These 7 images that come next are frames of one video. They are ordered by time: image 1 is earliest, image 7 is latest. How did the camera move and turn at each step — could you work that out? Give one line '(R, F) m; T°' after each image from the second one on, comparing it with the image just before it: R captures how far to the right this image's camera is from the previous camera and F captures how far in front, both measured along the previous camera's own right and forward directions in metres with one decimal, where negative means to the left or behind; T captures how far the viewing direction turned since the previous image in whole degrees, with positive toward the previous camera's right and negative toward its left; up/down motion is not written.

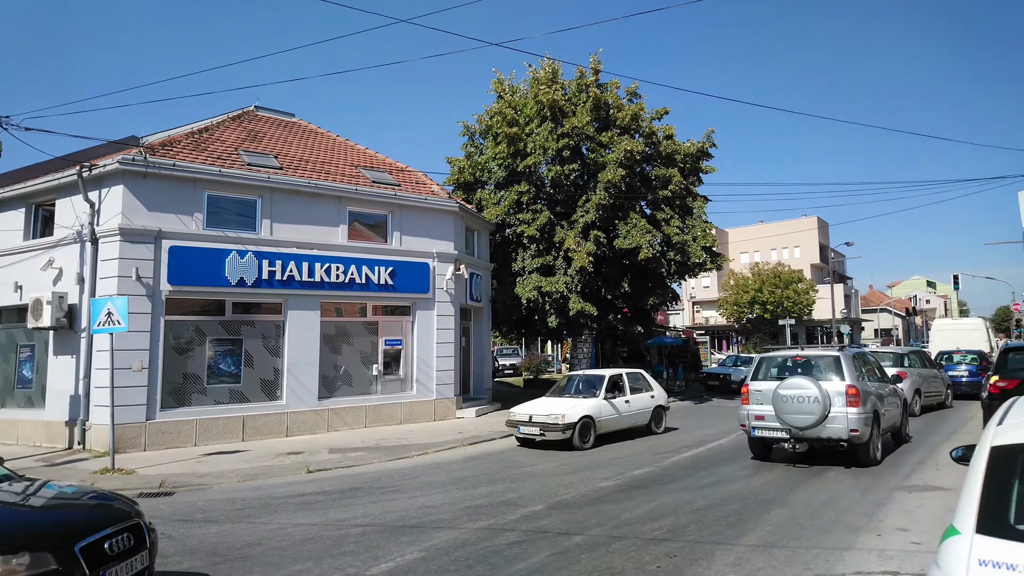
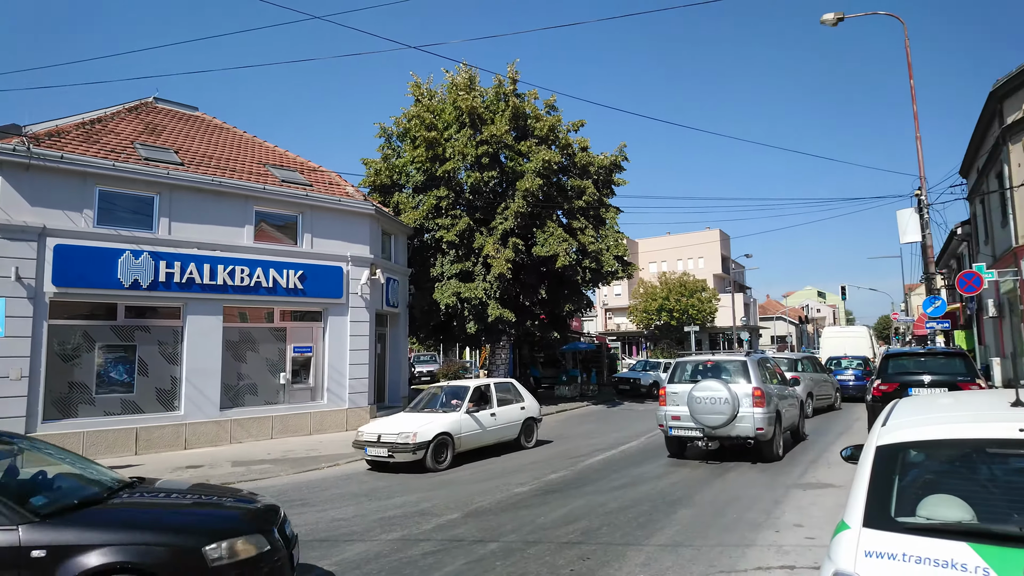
(-0.1, 0.0) m; +8°
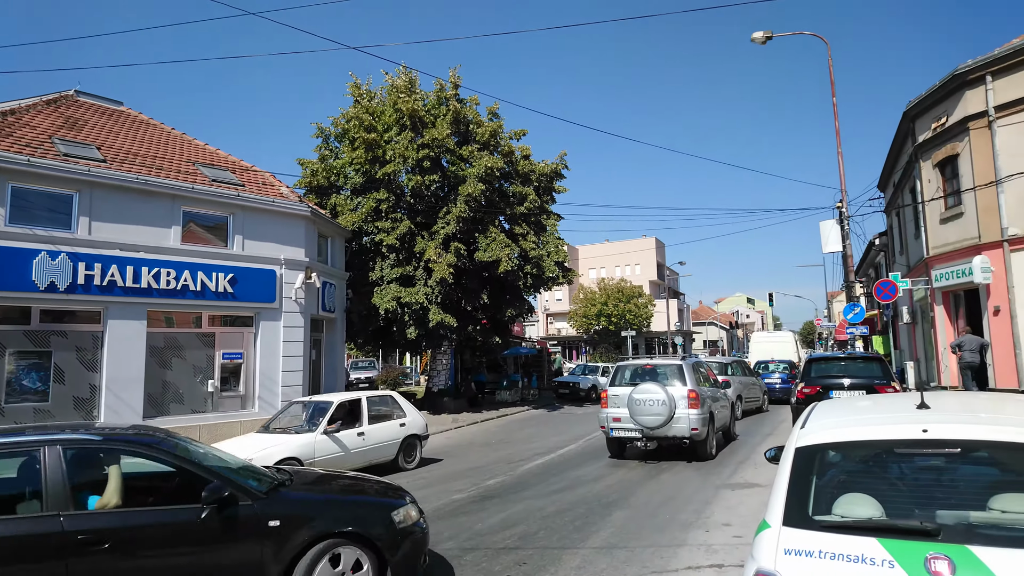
(0.0, 0.0) m; +5°
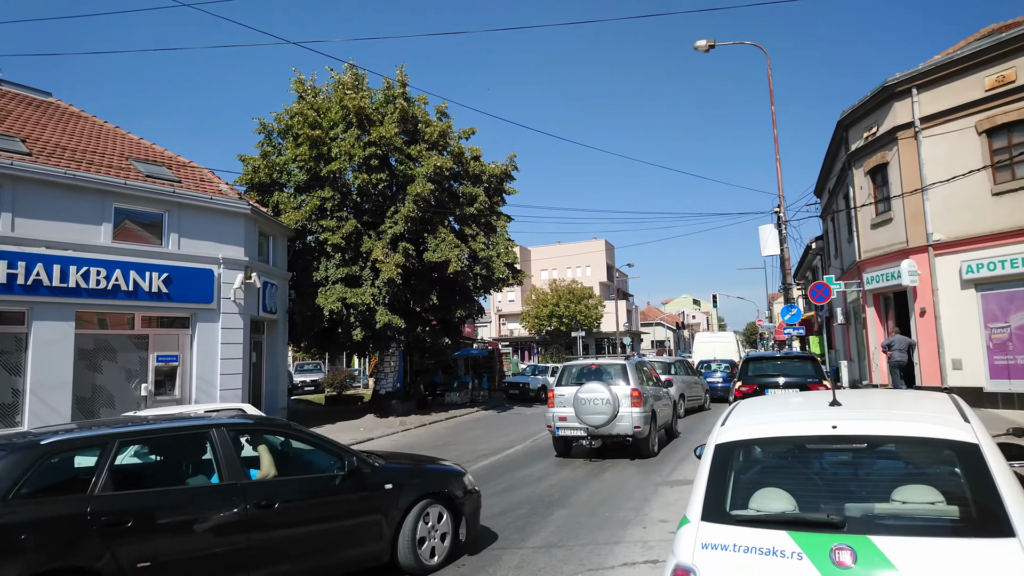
(+0.1, 0.0) m; +4°
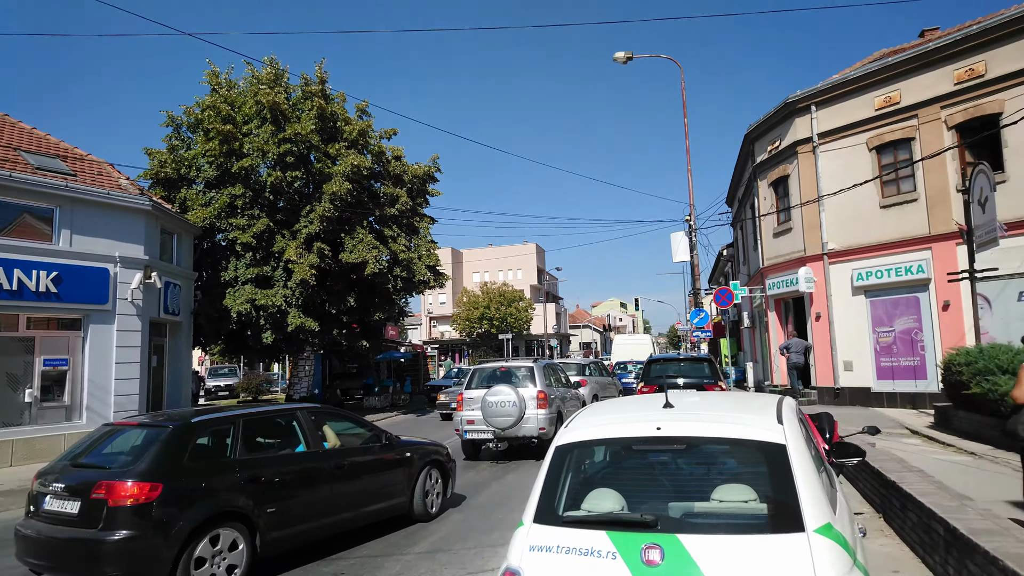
(+0.4, 0.0) m; +6°
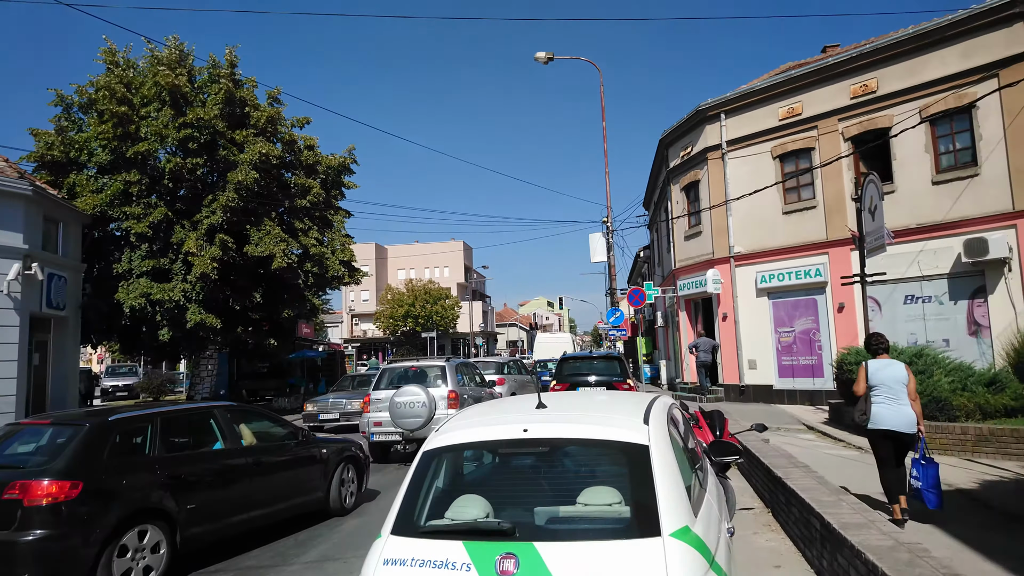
(+0.3, +0.1) m; +6°
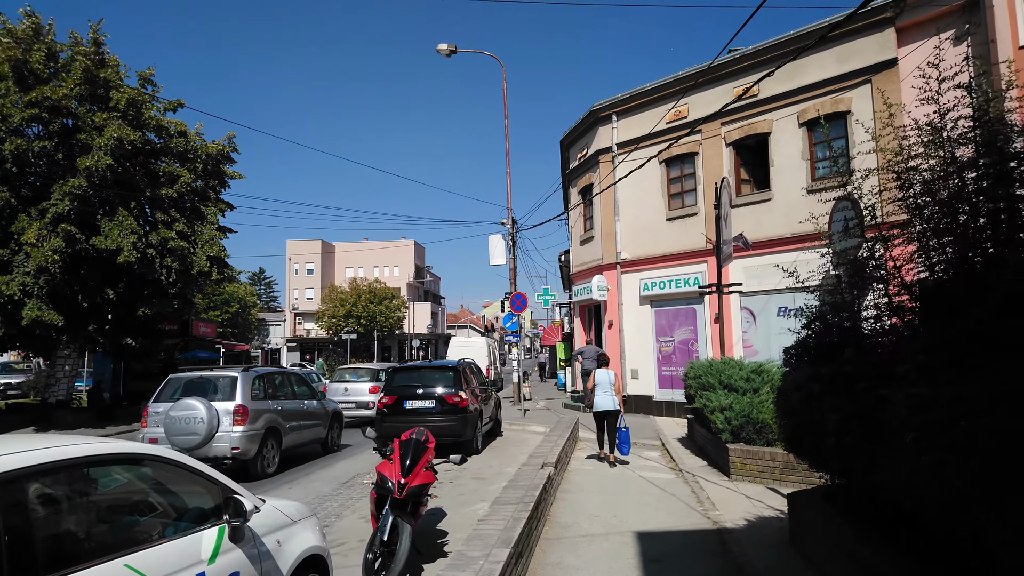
(+2.3, +0.8) m; +3°
